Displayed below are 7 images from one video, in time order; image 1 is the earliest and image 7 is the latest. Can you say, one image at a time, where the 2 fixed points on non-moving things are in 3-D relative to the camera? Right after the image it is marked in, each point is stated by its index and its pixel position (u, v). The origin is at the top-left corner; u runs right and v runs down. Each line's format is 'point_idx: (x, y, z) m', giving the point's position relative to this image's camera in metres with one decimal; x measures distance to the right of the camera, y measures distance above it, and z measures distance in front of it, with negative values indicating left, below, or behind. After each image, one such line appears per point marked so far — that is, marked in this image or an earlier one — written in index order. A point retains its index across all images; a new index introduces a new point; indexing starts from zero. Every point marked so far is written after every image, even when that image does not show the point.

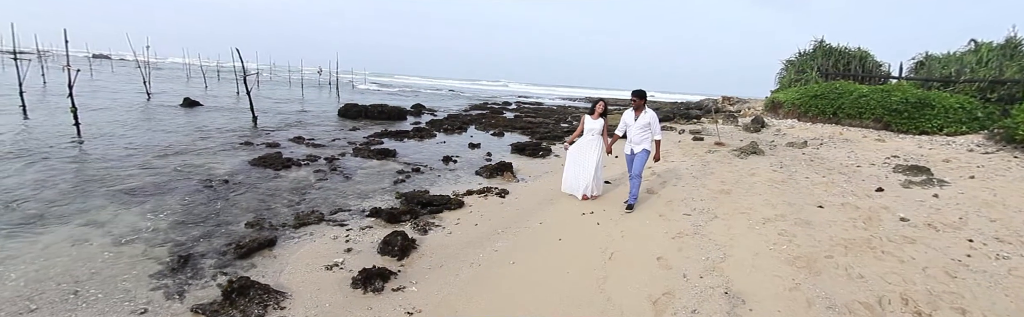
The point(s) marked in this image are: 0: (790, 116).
0: (+12.8, +2.0, +18.8) m
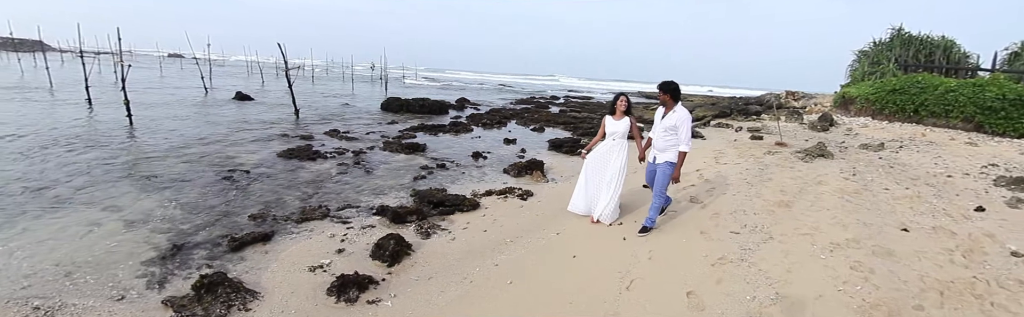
0: (+14.3, +1.8, +16.4) m
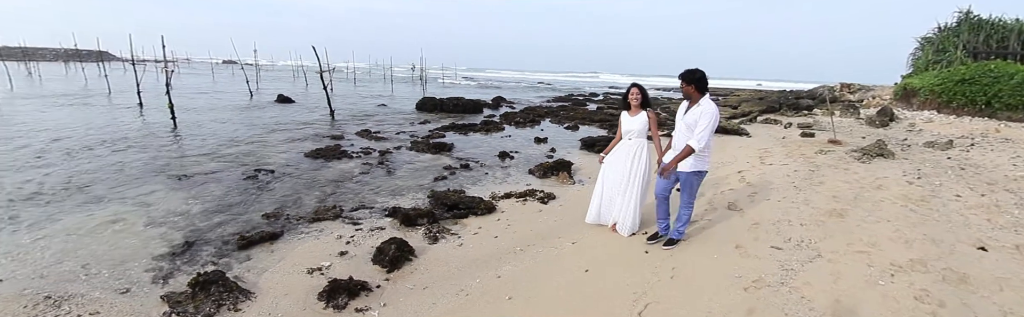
0: (+15.3, +1.9, +14.6) m
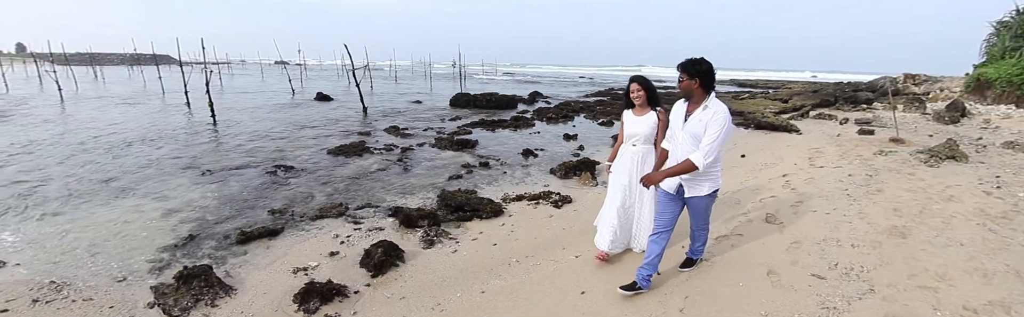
0: (+16.1, +1.9, +12.6) m
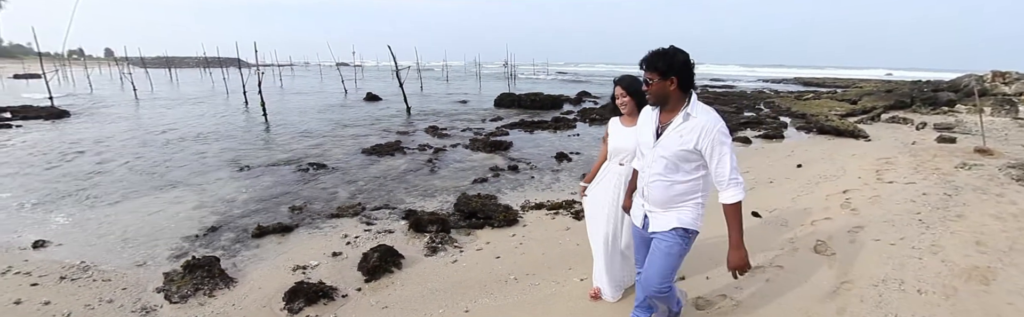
0: (+16.9, +1.4, +10.2) m
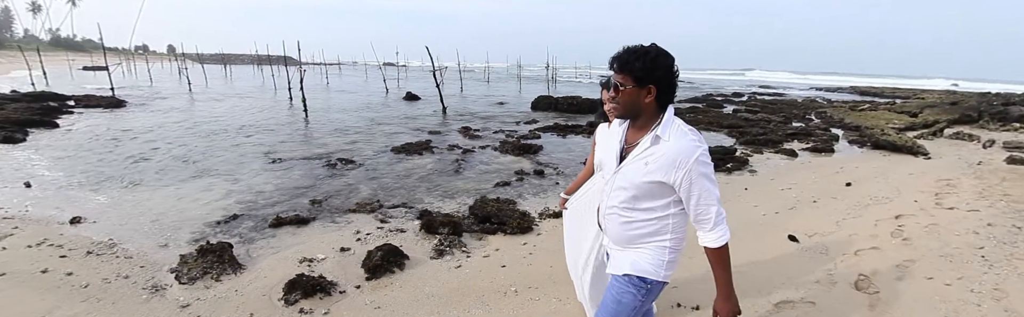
0: (+17.4, +0.6, +8.3) m
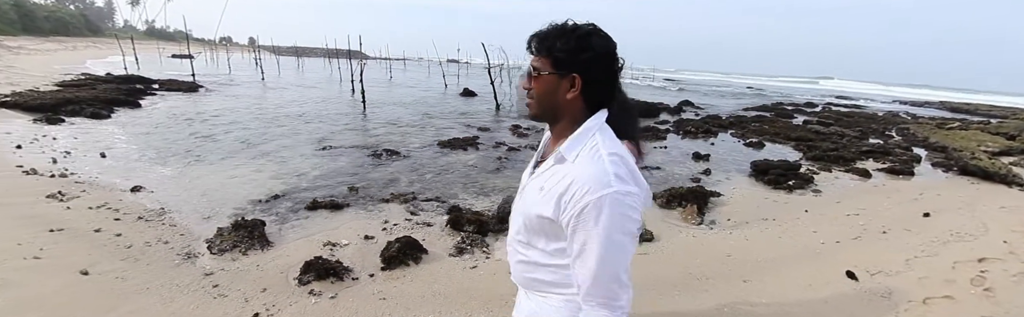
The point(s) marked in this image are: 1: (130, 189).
0: (+18.0, -0.5, +5.6) m
1: (-6.3, -0.6, +6.8) m
